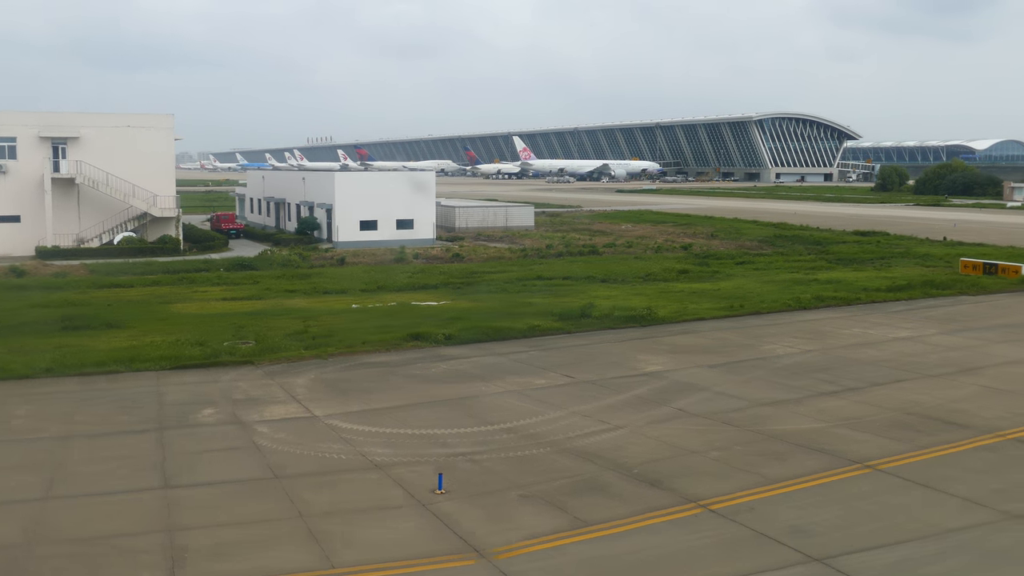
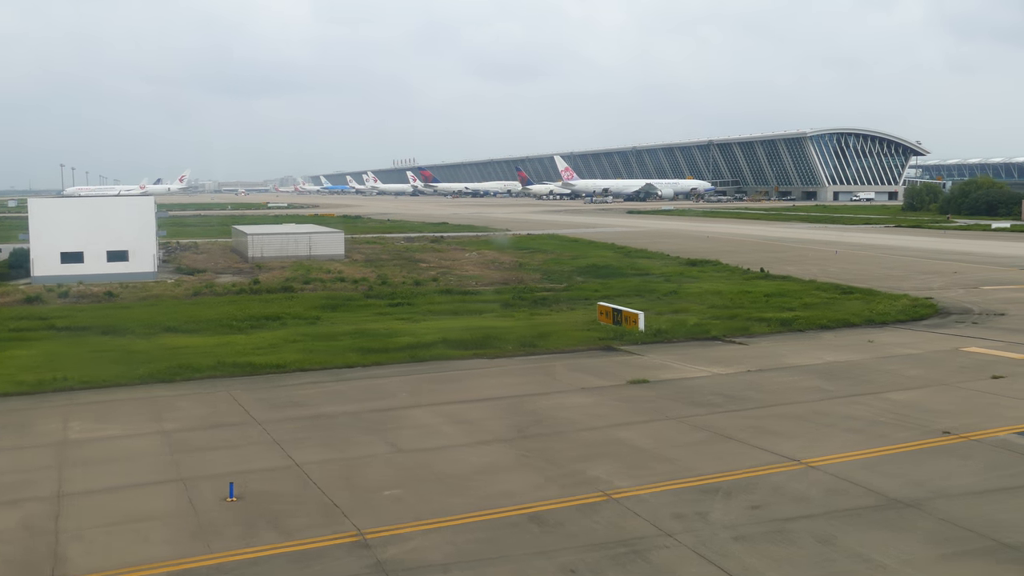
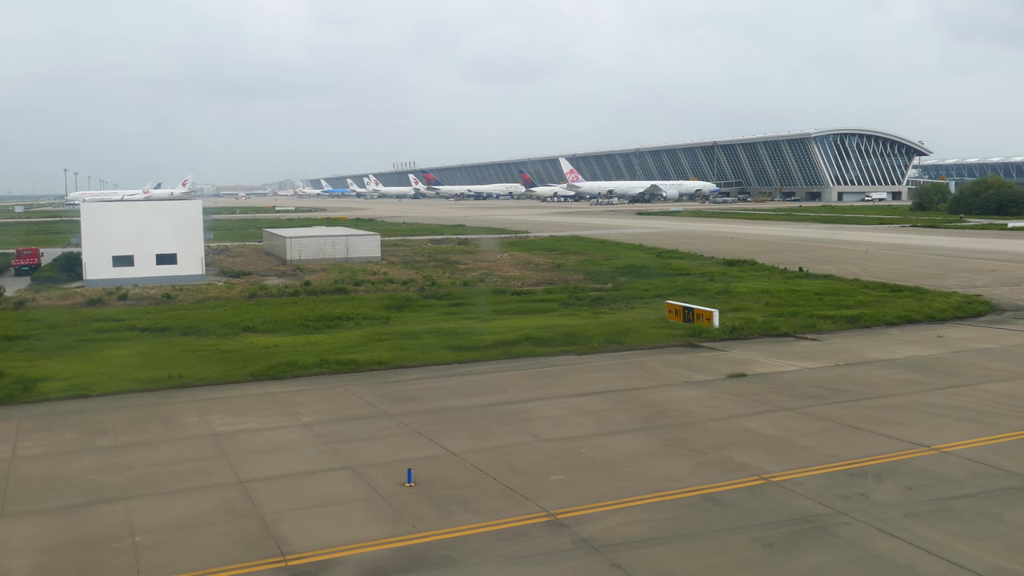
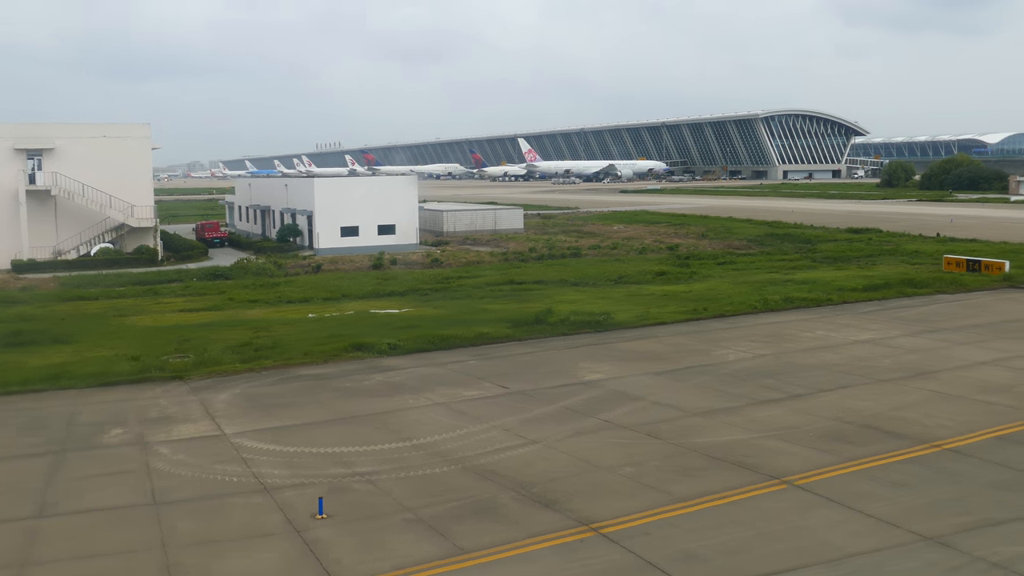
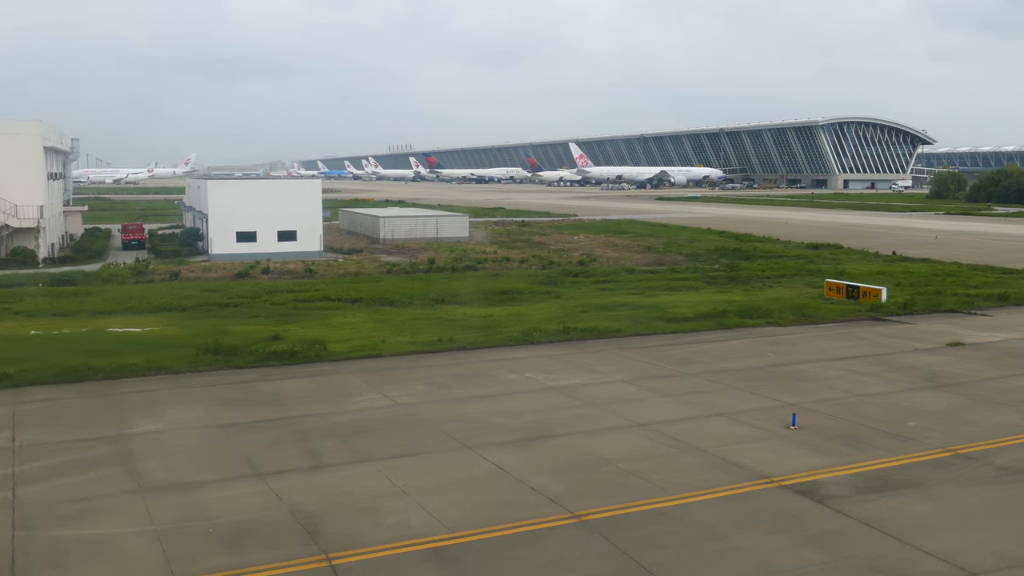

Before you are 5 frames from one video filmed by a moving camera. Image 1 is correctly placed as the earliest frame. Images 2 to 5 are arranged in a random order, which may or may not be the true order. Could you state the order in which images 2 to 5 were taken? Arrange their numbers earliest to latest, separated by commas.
4, 5, 3, 2
